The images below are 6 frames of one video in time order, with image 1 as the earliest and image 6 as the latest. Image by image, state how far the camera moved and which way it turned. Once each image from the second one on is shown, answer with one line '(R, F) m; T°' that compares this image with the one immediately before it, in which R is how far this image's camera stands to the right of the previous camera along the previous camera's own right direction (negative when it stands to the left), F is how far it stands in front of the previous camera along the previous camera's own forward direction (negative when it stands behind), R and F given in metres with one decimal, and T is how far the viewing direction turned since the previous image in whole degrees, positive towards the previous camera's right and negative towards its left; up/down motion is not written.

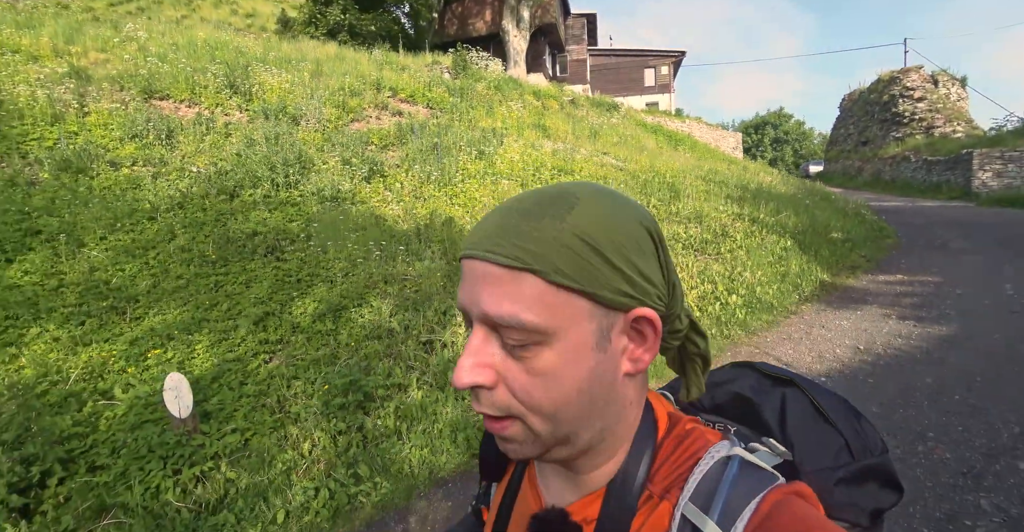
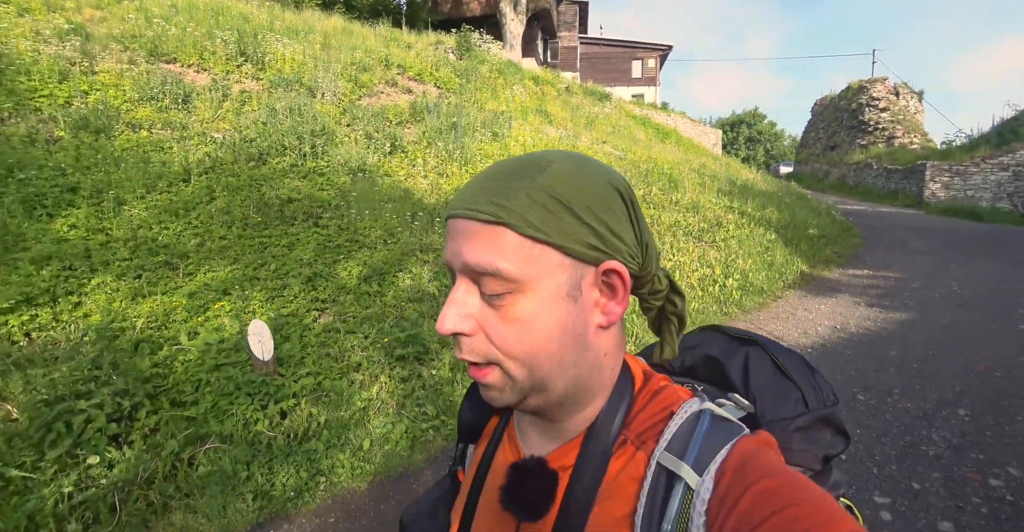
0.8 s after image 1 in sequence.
(-0.6, -0.4) m; +4°
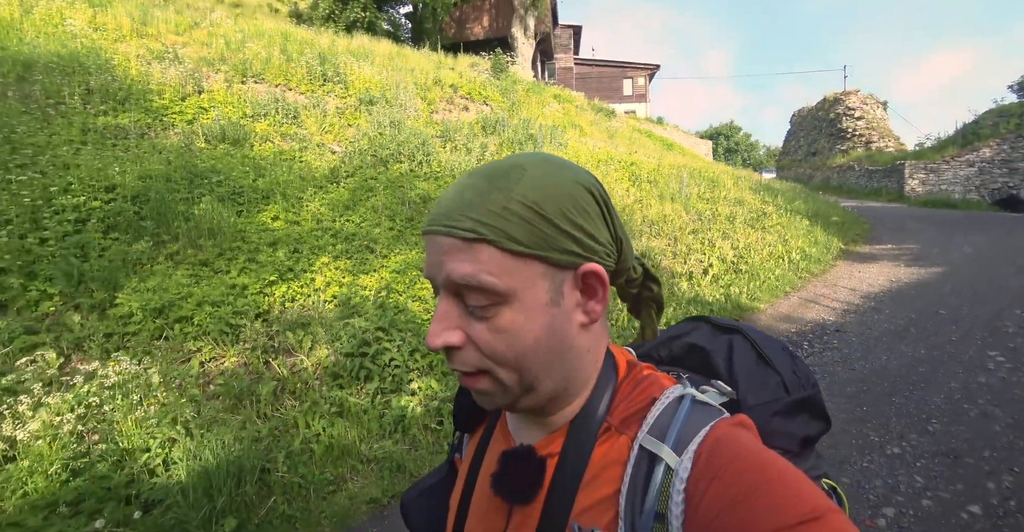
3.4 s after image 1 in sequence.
(-1.9, -1.0) m; +5°
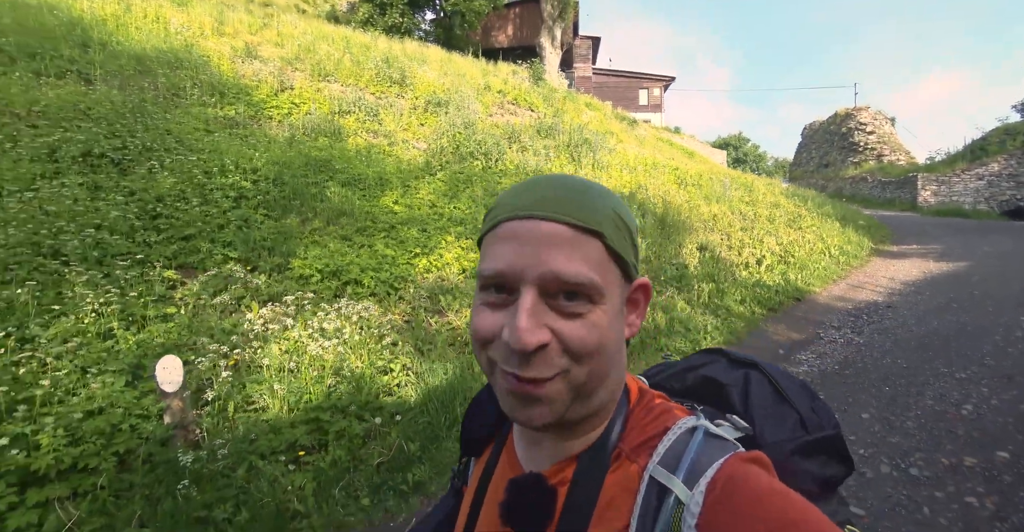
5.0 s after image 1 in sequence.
(-1.3, -0.9) m; +1°
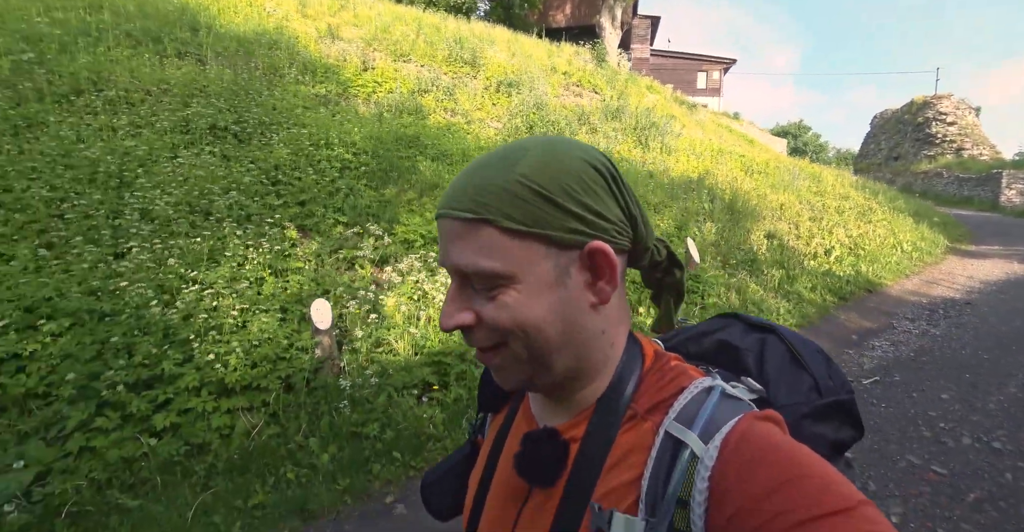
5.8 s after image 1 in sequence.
(-0.6, -0.4) m; -4°
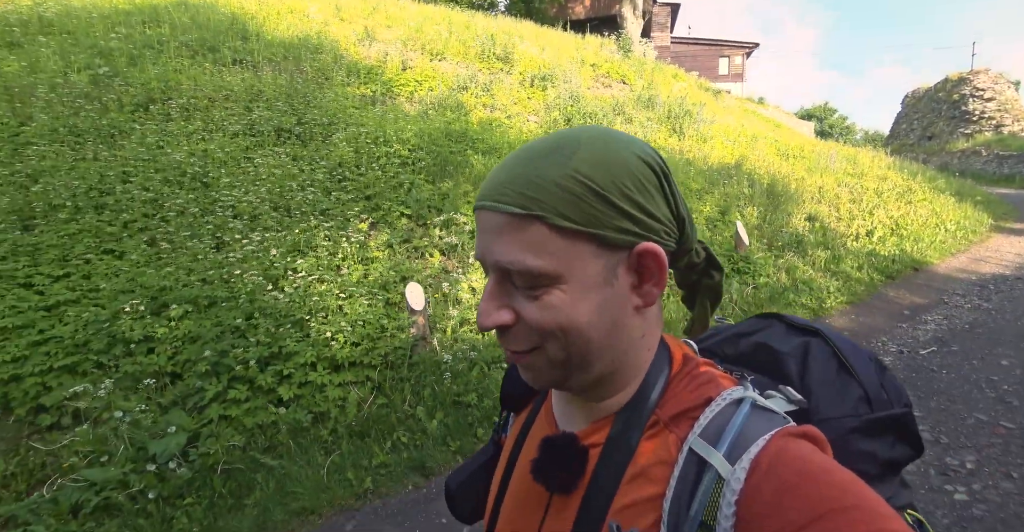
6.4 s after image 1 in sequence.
(-0.5, -0.3) m; -2°
